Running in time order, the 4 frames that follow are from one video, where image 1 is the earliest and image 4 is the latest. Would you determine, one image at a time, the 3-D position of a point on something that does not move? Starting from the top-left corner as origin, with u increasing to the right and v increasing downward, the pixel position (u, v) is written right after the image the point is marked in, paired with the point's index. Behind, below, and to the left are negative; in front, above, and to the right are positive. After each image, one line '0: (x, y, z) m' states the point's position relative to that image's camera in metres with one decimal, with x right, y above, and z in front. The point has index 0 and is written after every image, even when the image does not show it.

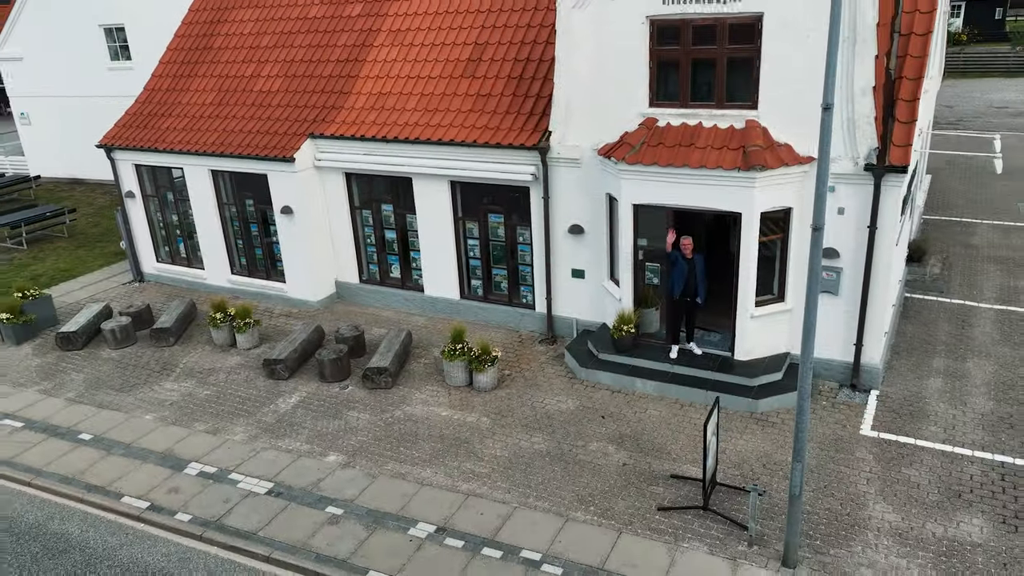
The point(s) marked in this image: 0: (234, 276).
0: (-5.5, +0.2, +15.8) m
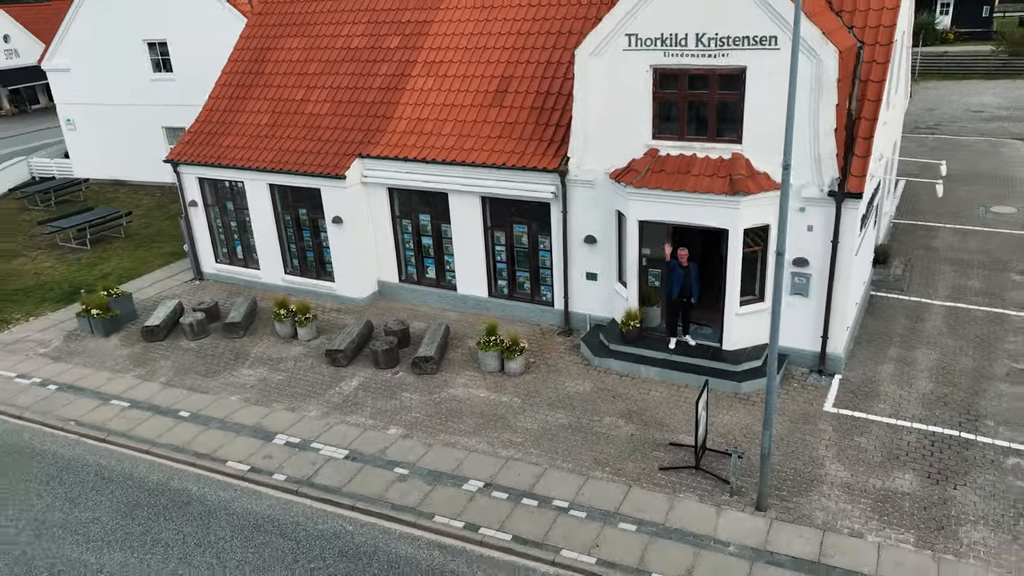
0: (-5.0, +0.3, +18.1) m
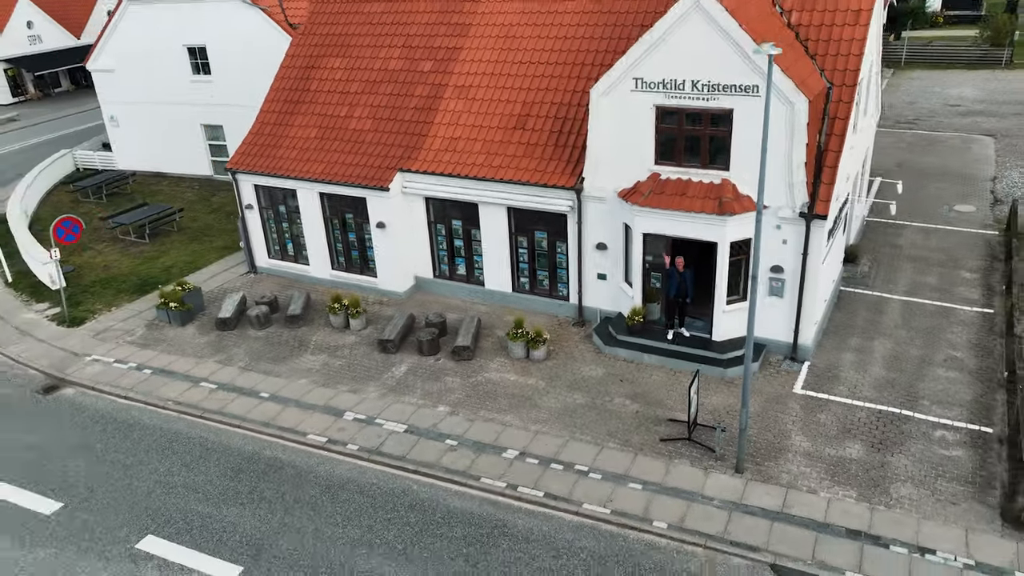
0: (-4.6, +0.4, +20.6) m
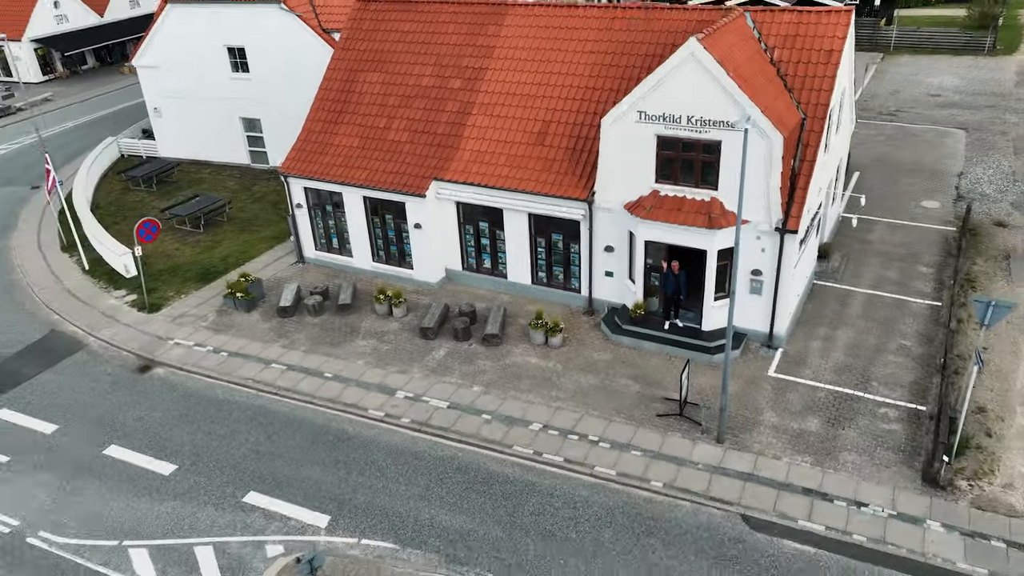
0: (-4.0, +0.7, +23.7) m
